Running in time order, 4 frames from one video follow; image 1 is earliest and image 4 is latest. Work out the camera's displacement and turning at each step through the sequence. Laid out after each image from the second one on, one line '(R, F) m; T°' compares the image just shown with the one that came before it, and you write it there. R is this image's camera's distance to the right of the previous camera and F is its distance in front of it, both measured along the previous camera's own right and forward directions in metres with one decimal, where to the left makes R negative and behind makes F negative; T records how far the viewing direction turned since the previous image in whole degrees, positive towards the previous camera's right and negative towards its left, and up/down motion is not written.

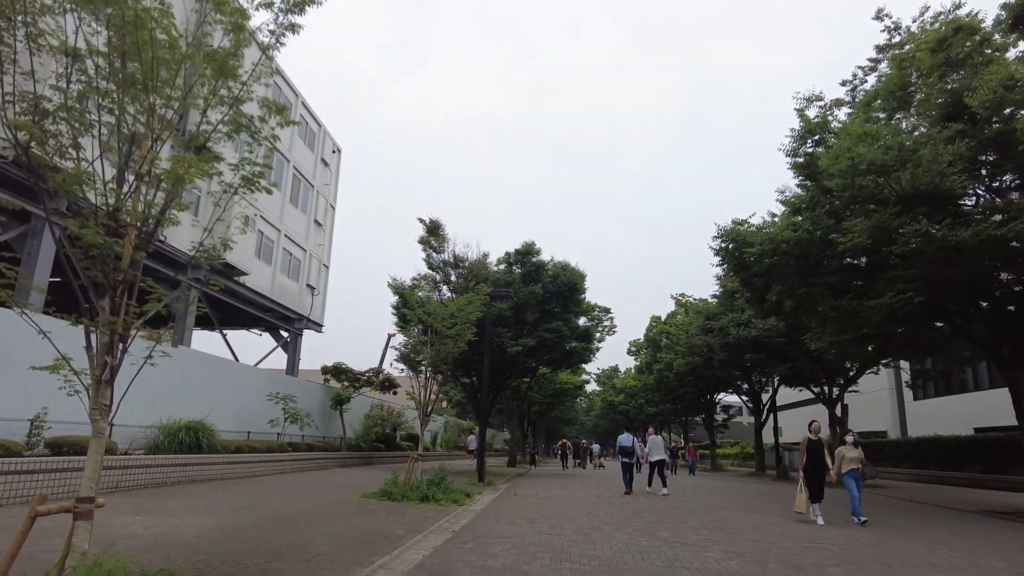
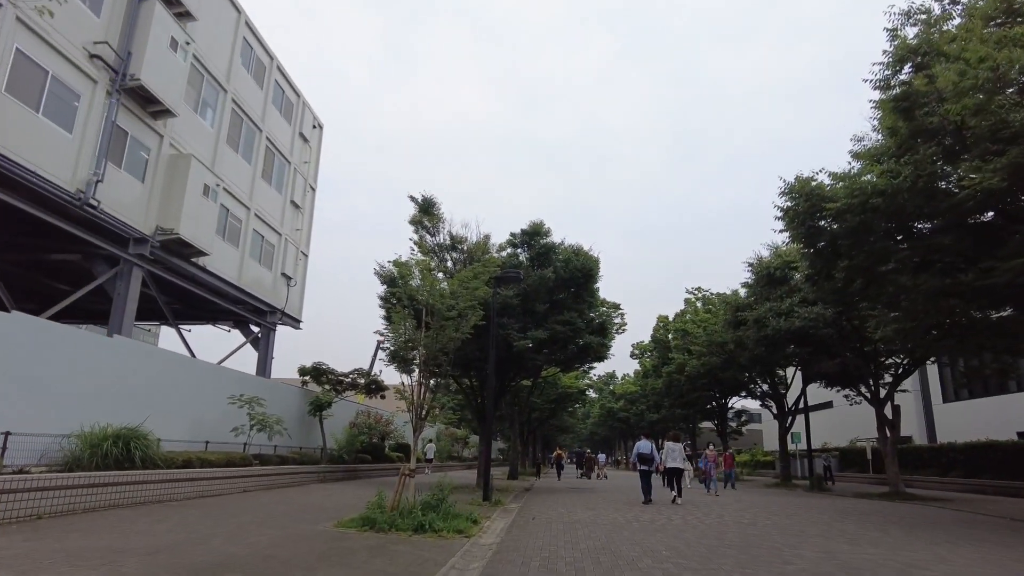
(-0.5, +3.3) m; +1°
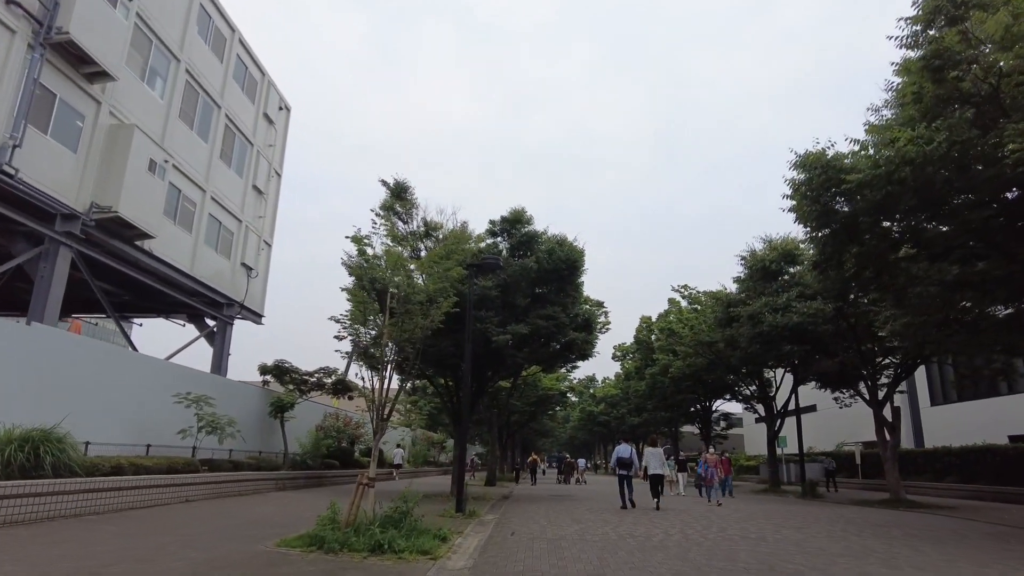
(0.0, +1.6) m; +2°
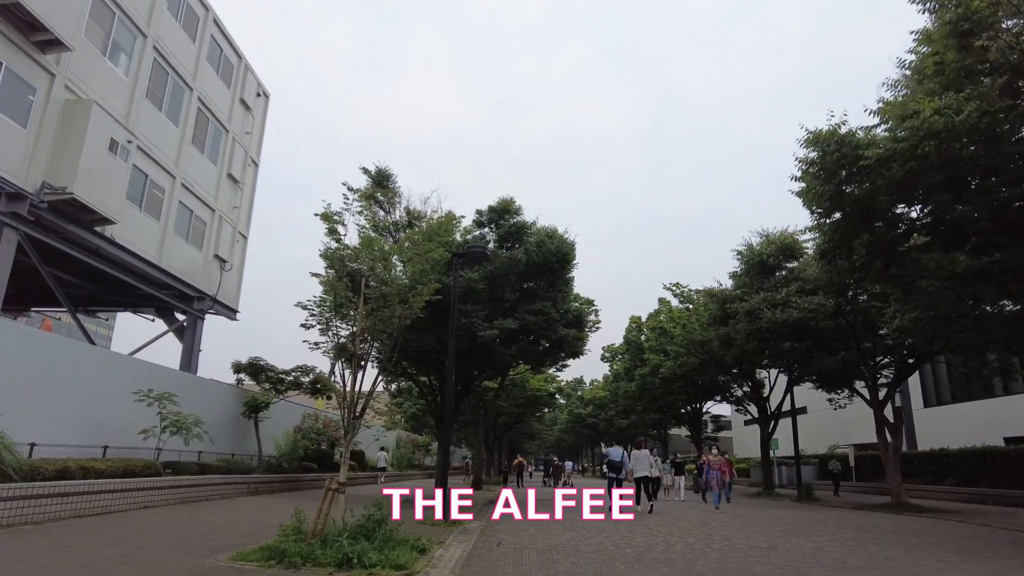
(0.0, +1.0) m; +1°
